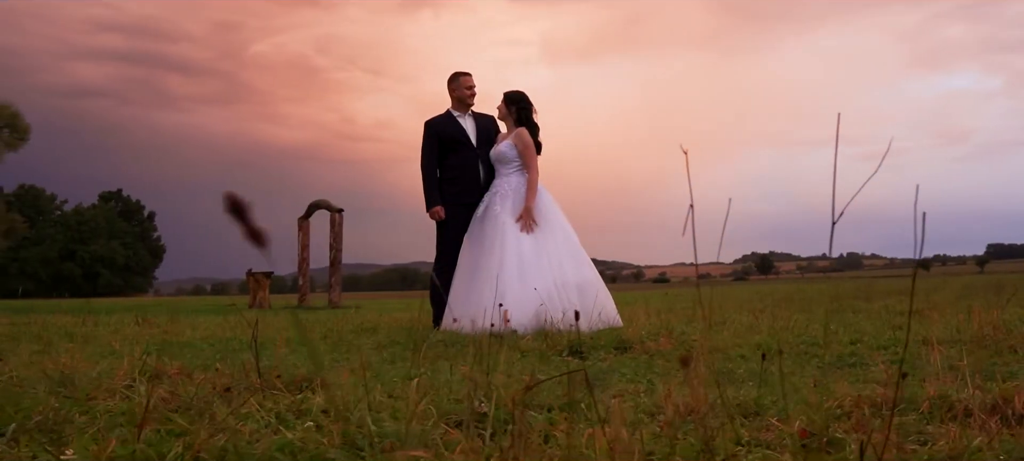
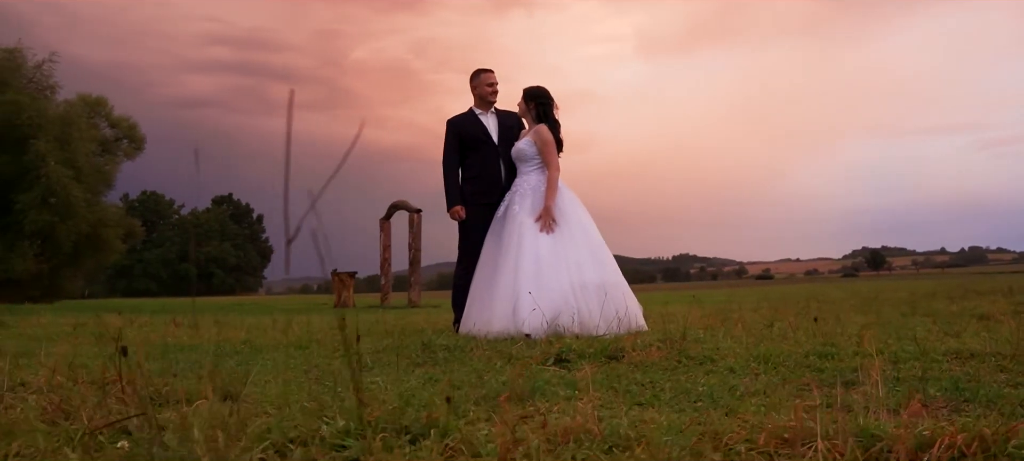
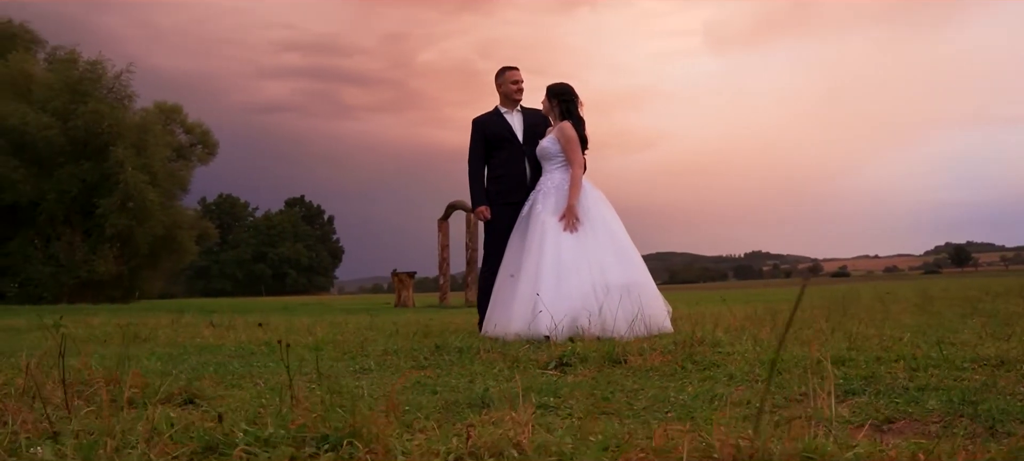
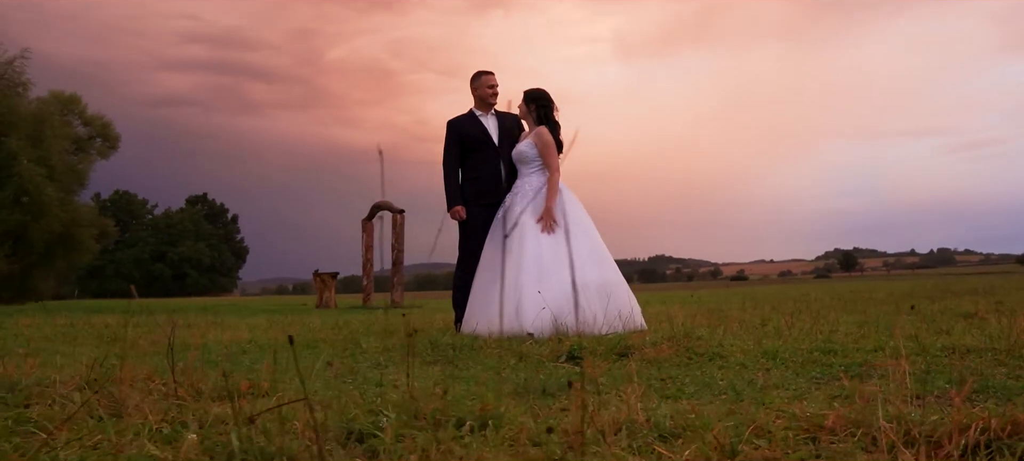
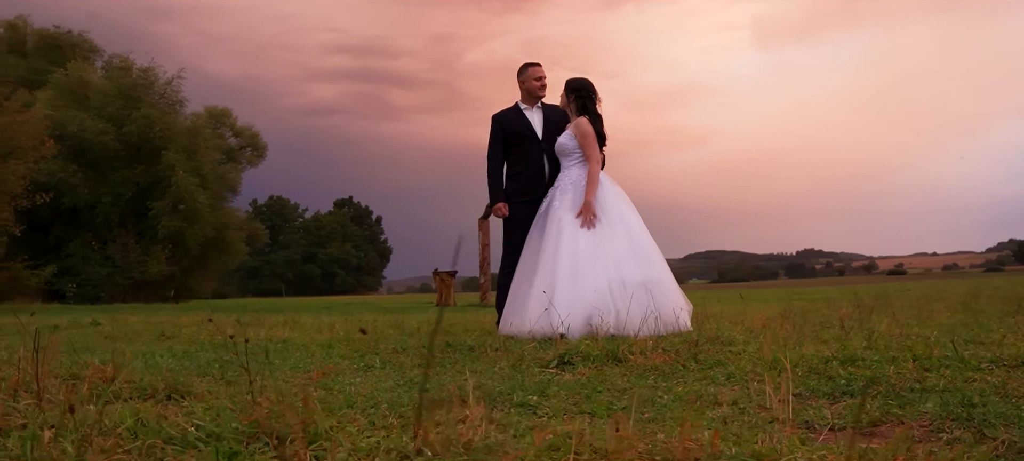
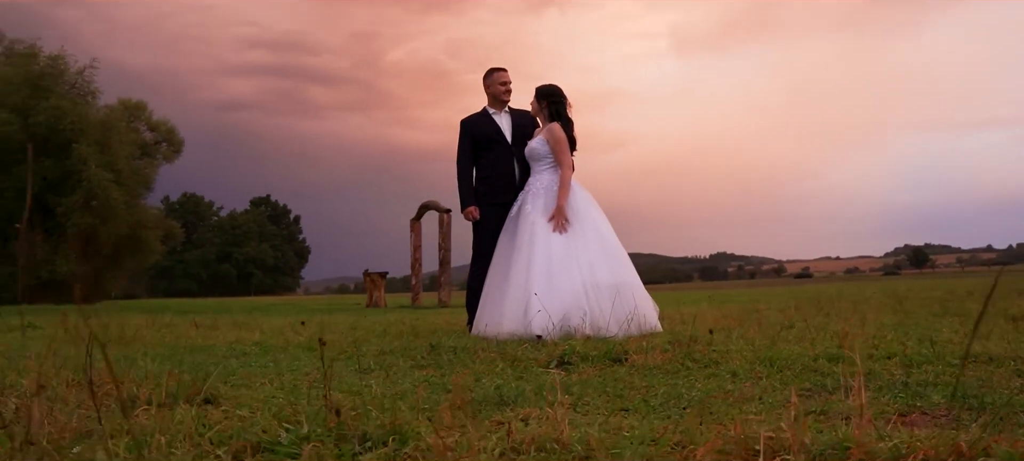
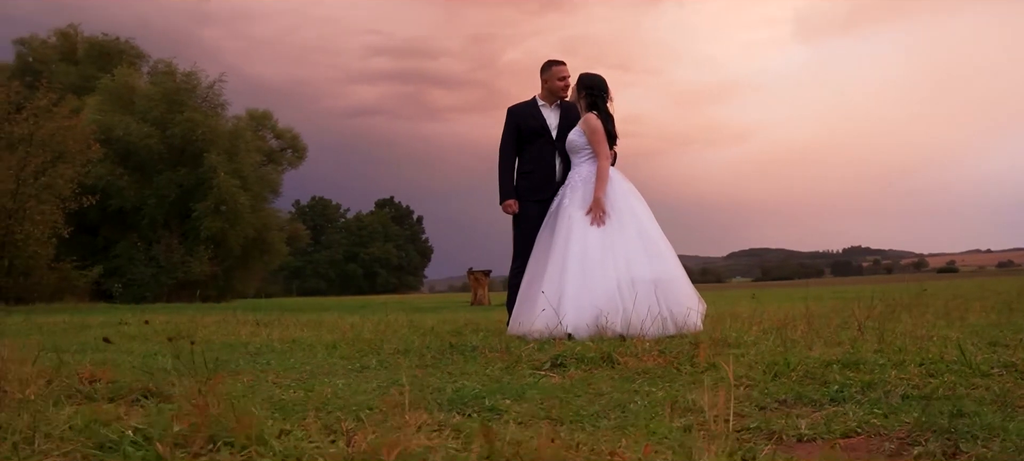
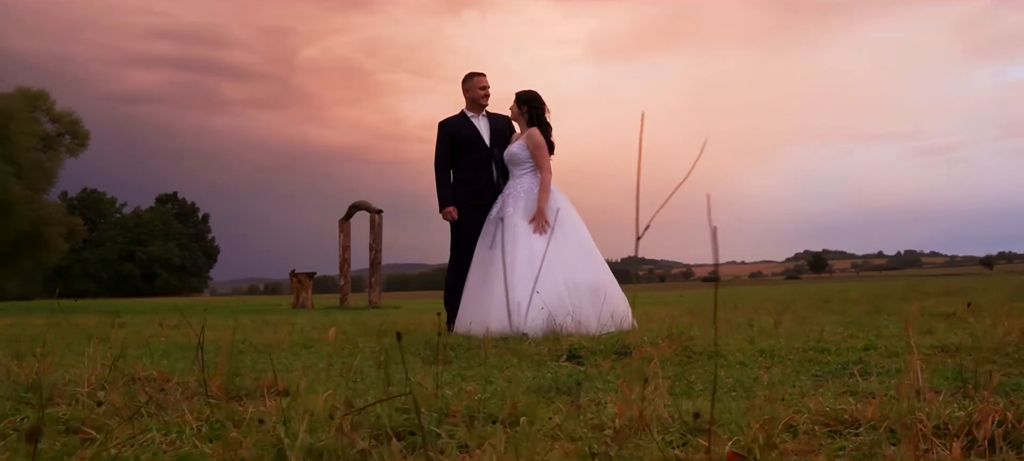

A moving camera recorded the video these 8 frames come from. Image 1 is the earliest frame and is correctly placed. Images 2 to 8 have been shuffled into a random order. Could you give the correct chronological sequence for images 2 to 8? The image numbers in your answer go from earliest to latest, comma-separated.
8, 4, 2, 6, 3, 5, 7
